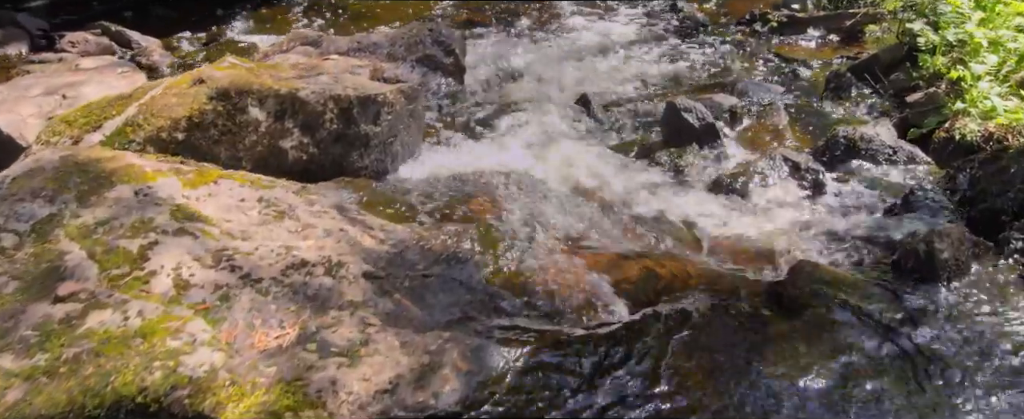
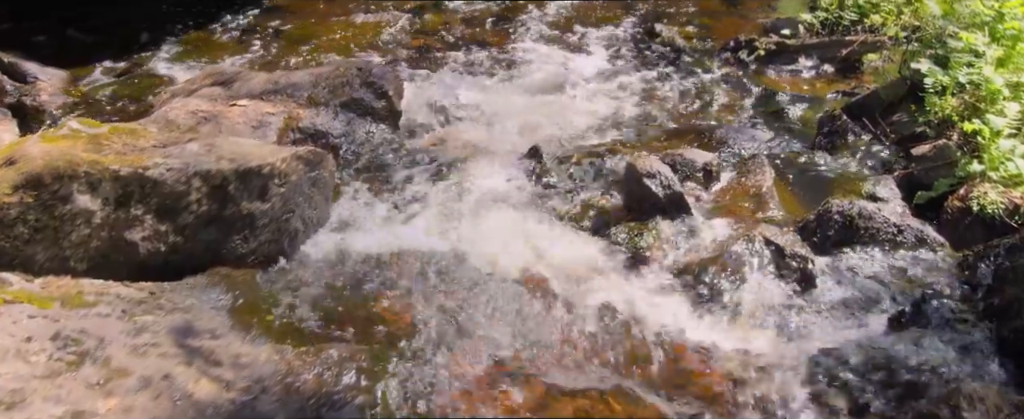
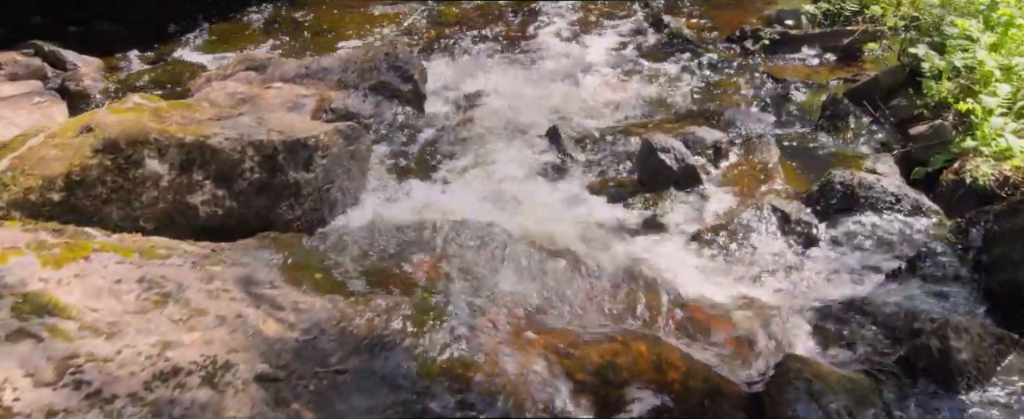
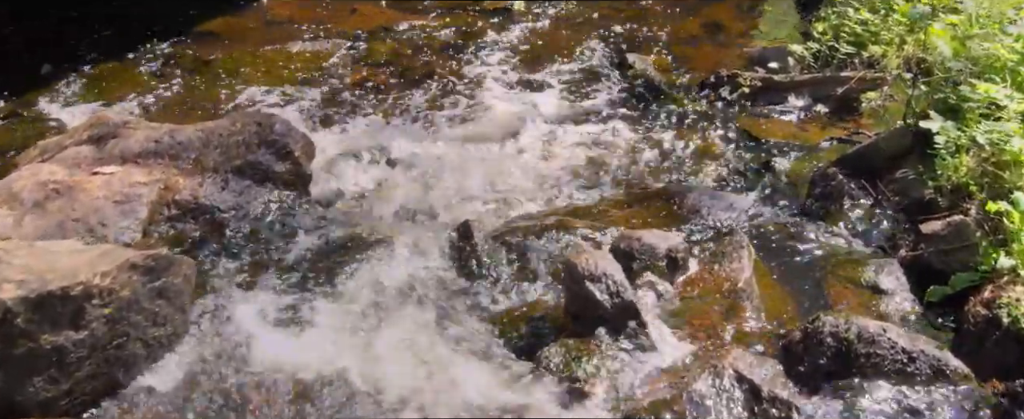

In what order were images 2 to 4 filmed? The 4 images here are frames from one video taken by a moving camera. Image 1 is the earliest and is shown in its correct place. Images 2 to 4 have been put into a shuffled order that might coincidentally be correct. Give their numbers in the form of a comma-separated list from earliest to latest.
3, 2, 4
